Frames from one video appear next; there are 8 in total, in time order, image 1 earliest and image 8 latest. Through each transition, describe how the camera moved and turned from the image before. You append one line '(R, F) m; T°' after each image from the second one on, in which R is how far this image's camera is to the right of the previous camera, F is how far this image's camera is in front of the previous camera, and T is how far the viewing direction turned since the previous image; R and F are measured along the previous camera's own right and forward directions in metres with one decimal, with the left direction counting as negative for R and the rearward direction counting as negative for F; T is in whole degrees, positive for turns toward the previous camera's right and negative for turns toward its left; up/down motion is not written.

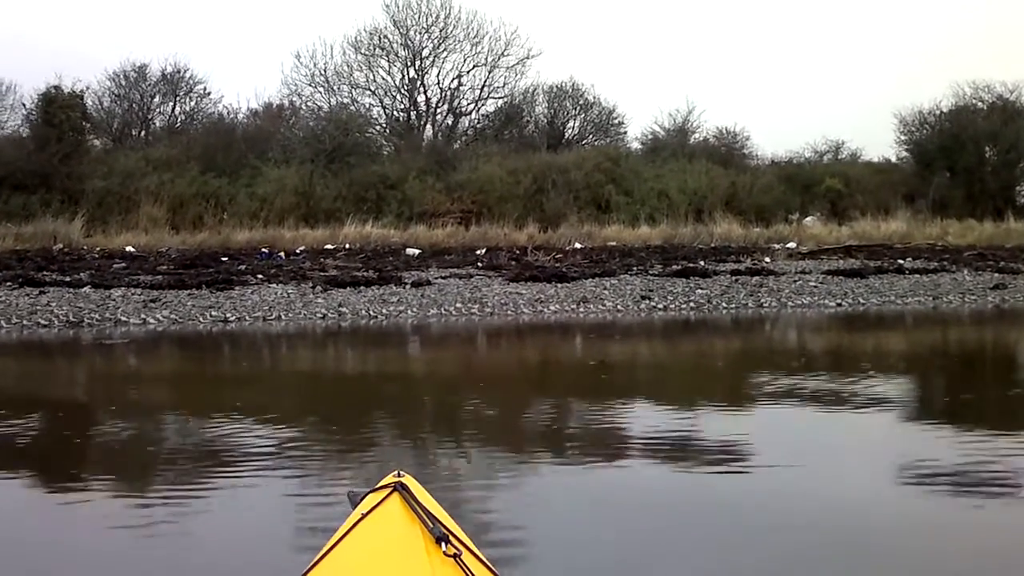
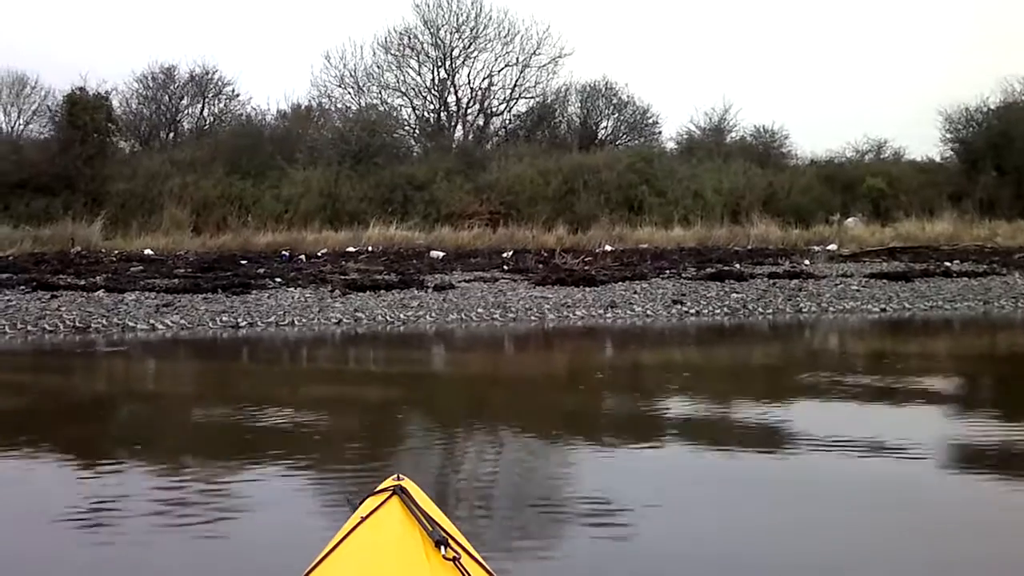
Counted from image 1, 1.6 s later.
(+0.4, +0.7) m; -2°
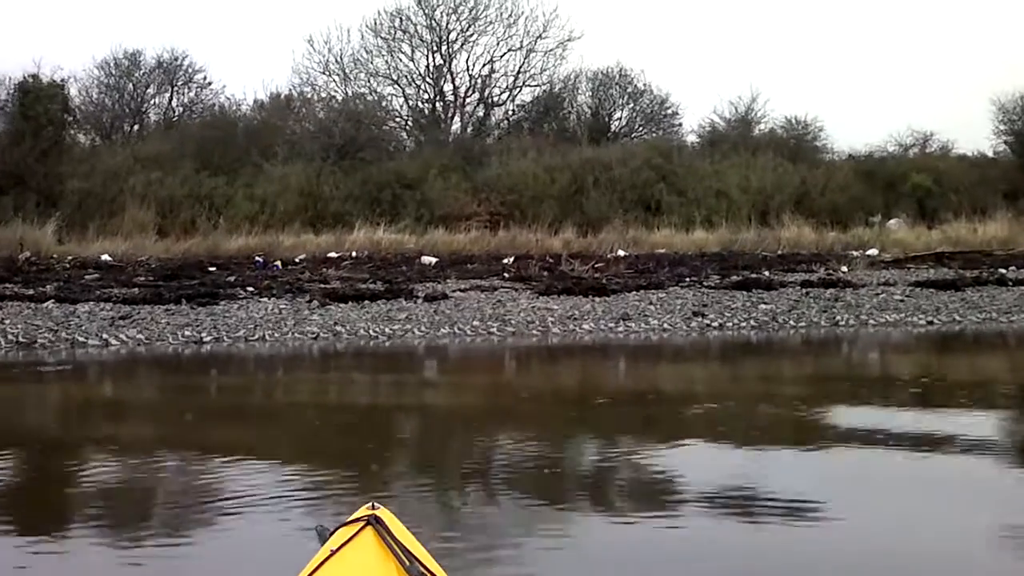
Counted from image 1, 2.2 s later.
(+0.1, +2.5) m; 0°
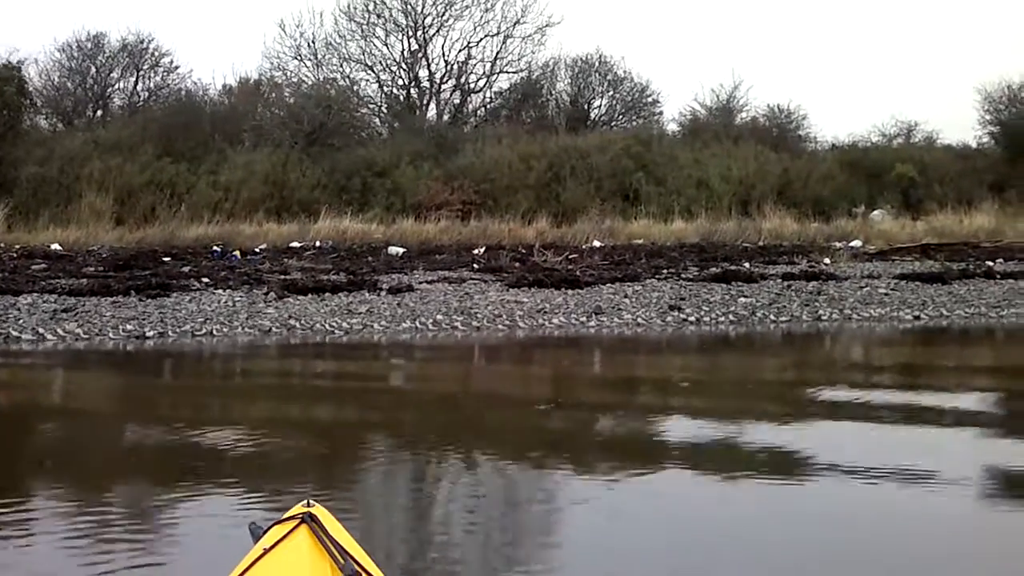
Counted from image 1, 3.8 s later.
(+0.4, +0.7) m; 0°
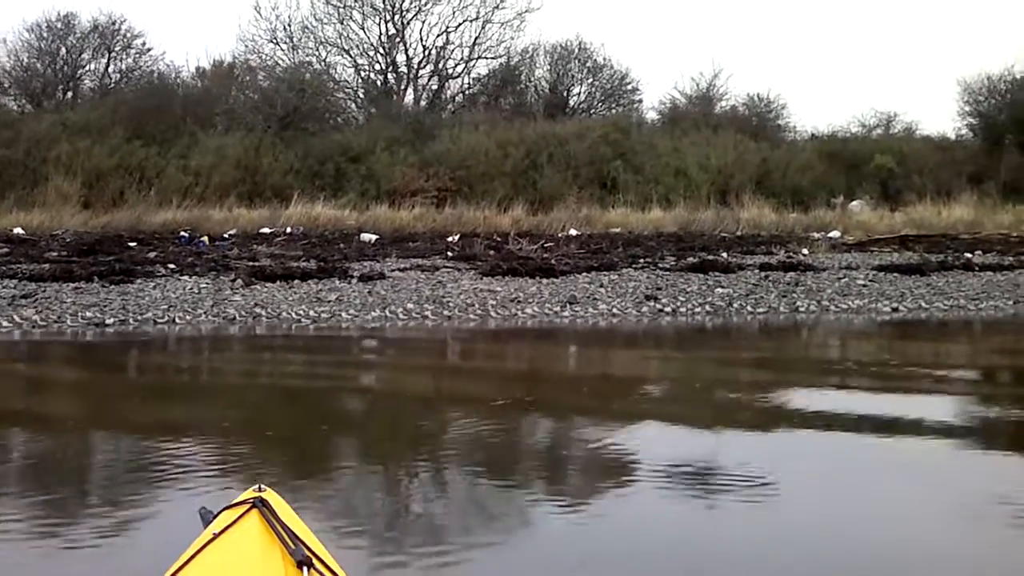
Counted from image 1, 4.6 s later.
(+0.2, +0.3) m; +1°
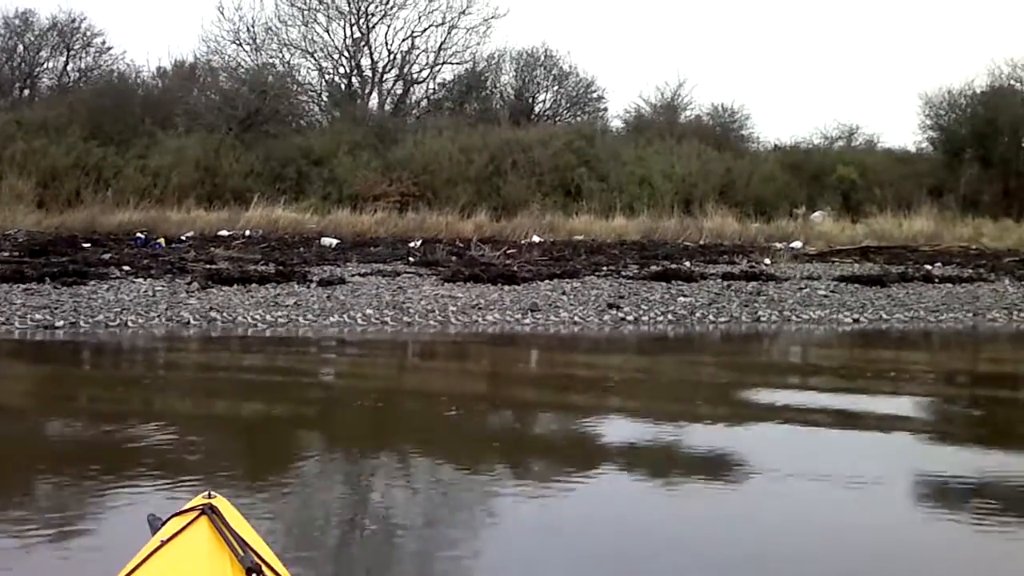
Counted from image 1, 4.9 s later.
(+0.1, +0.1) m; +2°
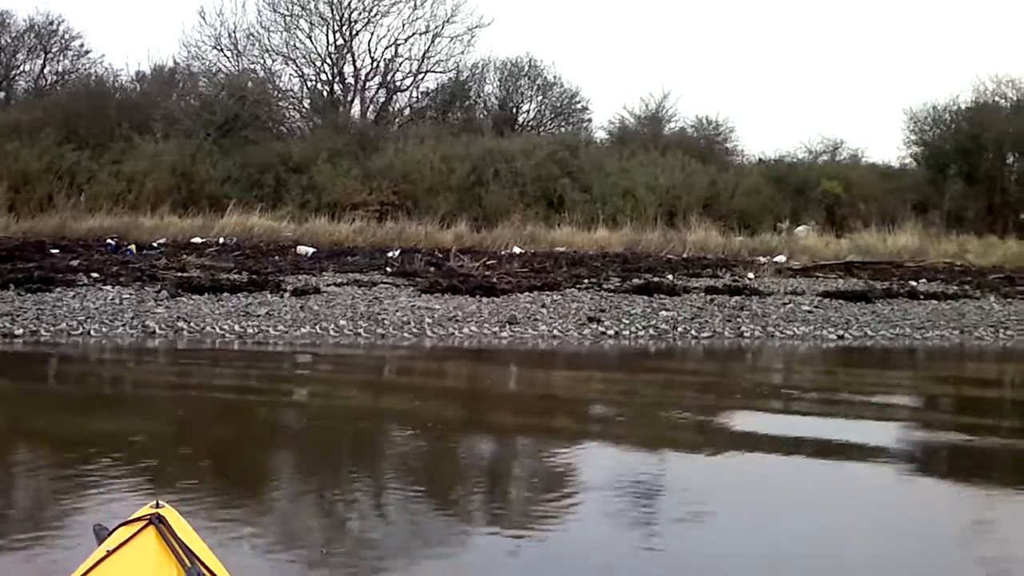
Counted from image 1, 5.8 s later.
(+0.2, +0.3) m; +1°
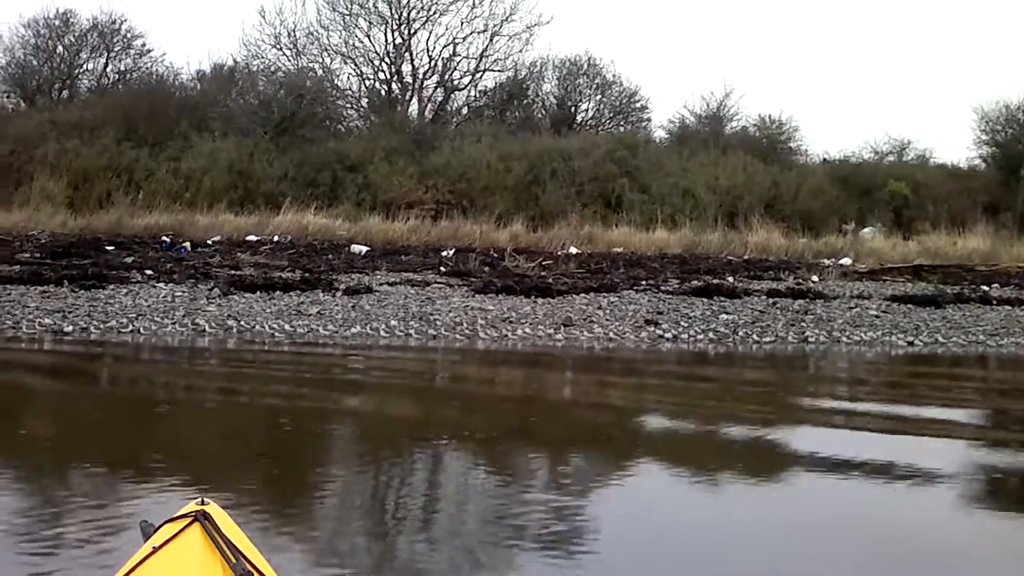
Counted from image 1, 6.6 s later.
(+0.1, +0.3) m; -3°
